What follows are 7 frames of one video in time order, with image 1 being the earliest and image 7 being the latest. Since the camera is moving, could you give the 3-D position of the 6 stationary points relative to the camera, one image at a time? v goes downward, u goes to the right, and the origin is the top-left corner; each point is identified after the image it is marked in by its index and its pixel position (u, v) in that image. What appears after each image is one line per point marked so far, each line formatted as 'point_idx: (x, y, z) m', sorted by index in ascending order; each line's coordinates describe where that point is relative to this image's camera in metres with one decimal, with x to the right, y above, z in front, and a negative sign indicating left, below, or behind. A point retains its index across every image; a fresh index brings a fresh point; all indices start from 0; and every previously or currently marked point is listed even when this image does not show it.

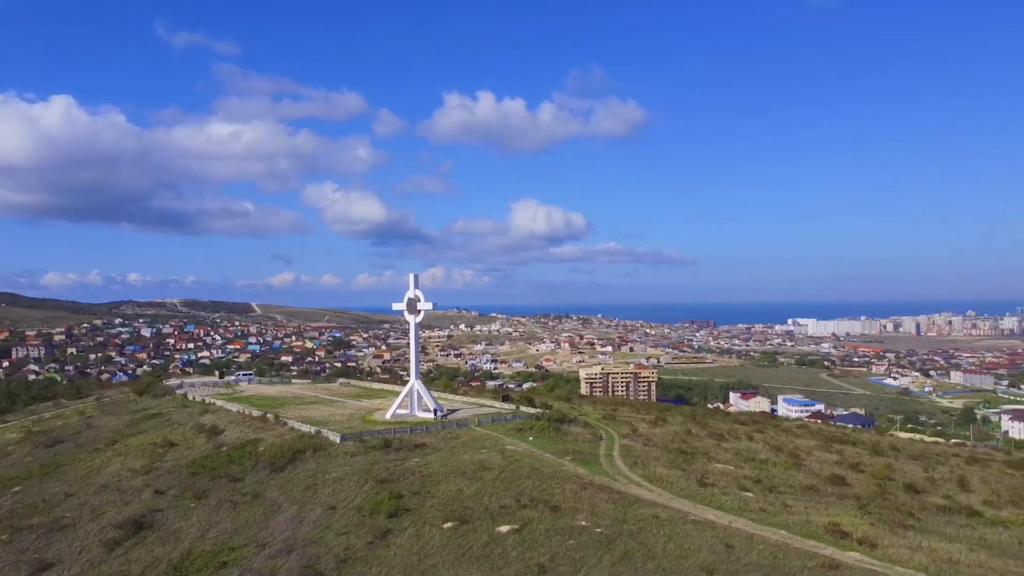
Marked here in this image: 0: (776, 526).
0: (+6.0, -5.4, +15.3) m
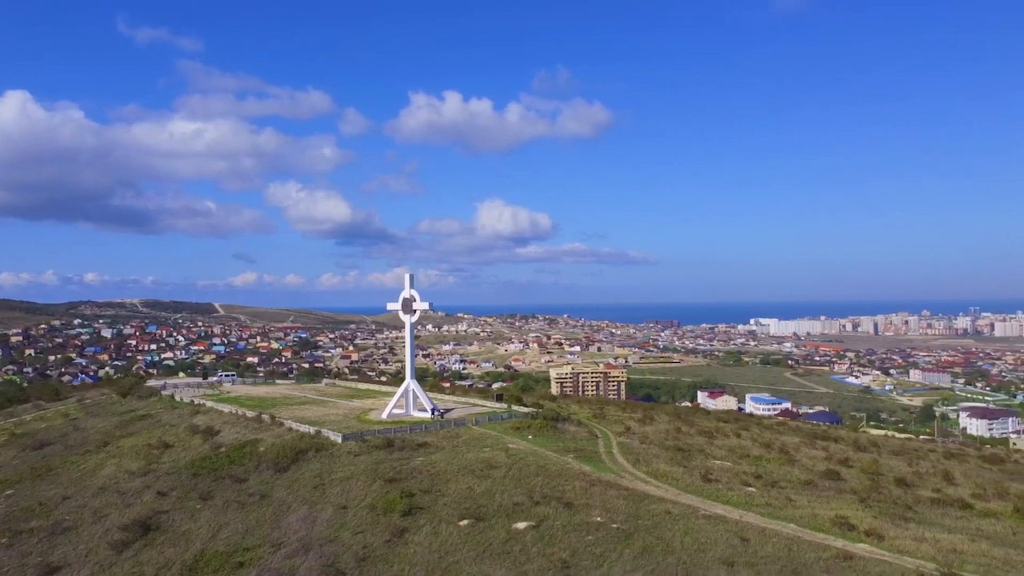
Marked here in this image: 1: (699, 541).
0: (+6.3, -5.4, +15.7) m
1: (+3.7, -5.1, +13.6) m
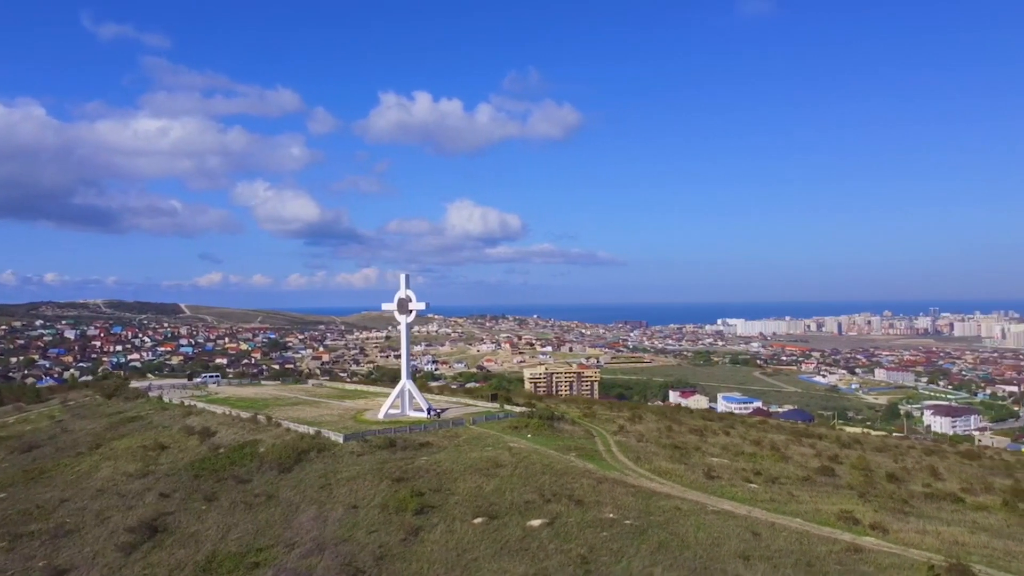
0: (+6.6, -5.4, +16.0) m
1: (+4.1, -5.0, +13.8) m
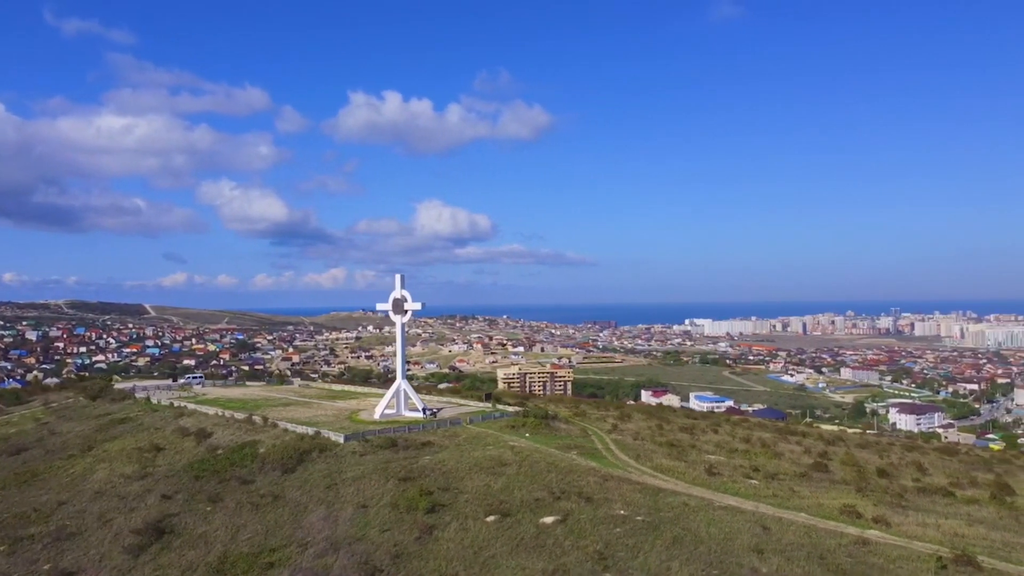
0: (+6.8, -5.3, +16.3) m
1: (+4.4, -5.0, +14.1) m
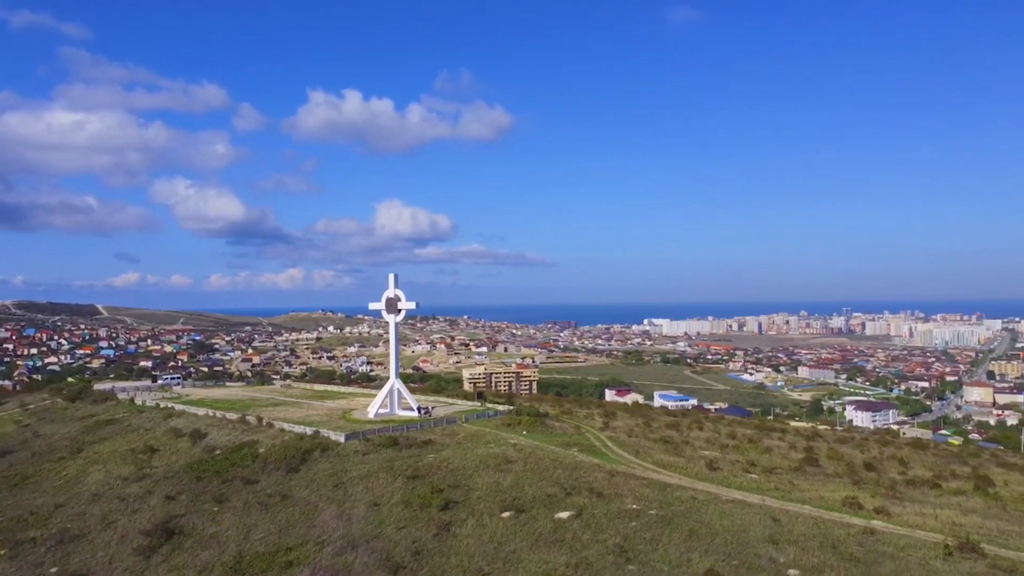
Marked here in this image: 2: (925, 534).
0: (+7.1, -5.3, +16.8) m
1: (+4.7, -5.0, +14.4) m
2: (+8.7, -5.2, +14.2) m
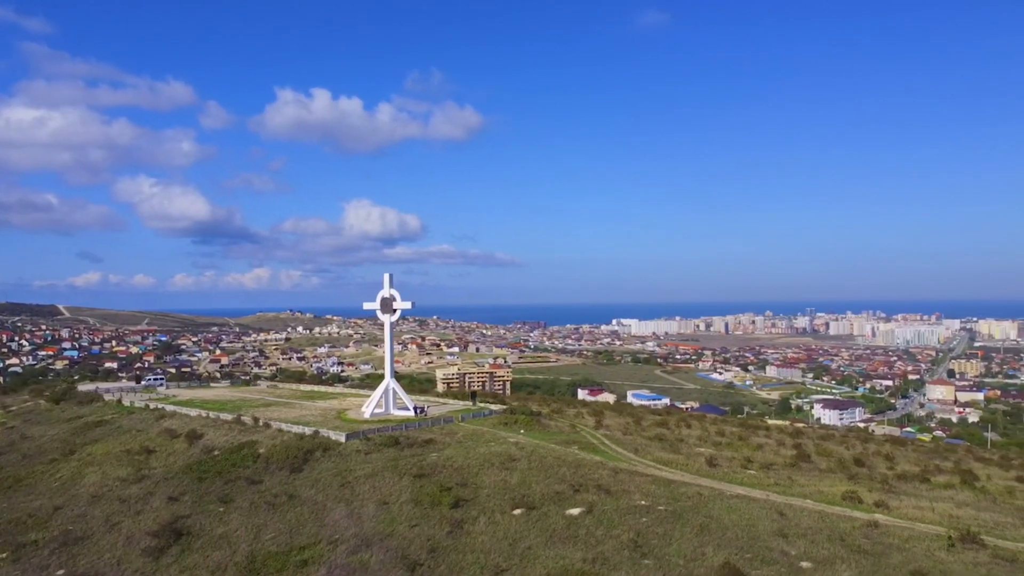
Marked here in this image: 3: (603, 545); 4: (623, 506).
0: (+7.3, -5.3, +17.1) m
1: (+5.0, -5.0, +14.7) m
2: (+9.0, -5.2, +14.6) m
3: (+1.8, -5.1, +13.3) m
4: (+2.6, -5.0, +15.4) m
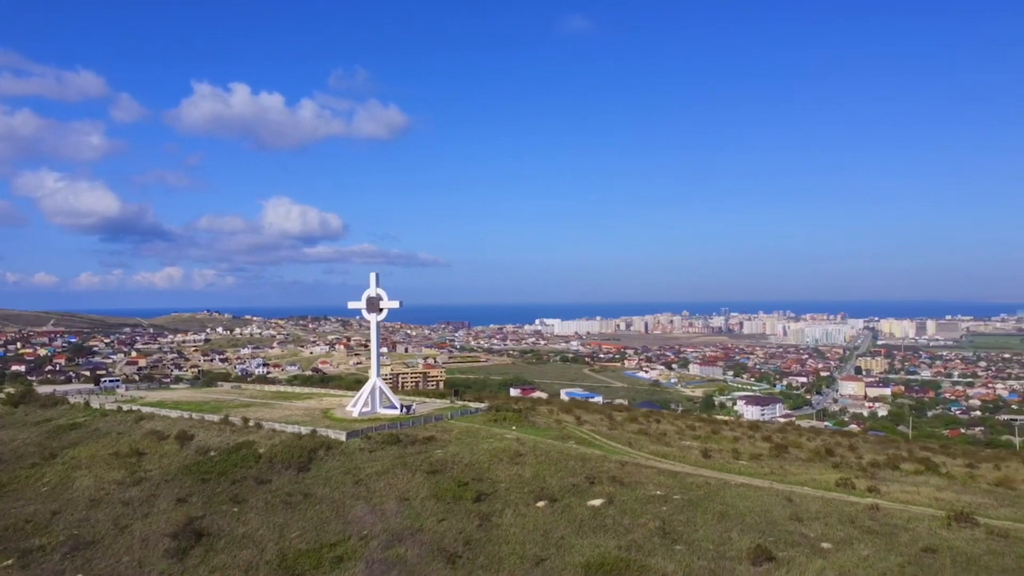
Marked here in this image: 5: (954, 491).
0: (+7.7, -5.3, +18.1) m
1: (+5.6, -5.0, +15.6) m
2: (+9.6, -5.2, +15.8) m
3: (+2.5, -5.1, +13.9) m
4: (+3.1, -5.0, +16.1) m
5: (+12.3, -5.7, +18.8) m
